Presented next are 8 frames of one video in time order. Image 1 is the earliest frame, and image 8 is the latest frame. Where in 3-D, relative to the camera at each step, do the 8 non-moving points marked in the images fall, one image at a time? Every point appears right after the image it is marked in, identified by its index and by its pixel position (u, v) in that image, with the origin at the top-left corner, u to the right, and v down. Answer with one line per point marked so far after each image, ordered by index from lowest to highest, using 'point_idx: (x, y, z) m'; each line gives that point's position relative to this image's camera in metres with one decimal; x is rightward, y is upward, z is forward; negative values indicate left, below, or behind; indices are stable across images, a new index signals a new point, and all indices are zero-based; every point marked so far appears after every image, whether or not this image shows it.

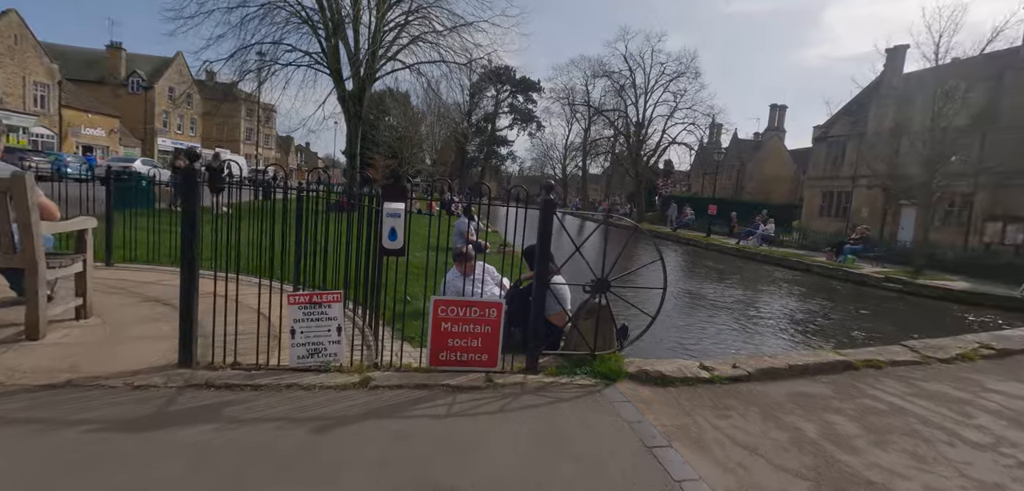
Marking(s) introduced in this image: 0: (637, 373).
0: (+0.8, -0.9, +3.4) m
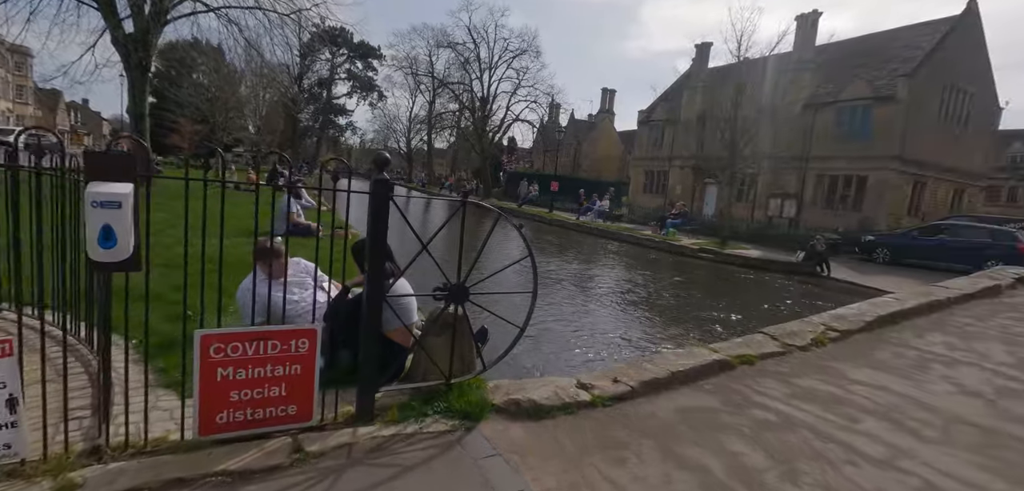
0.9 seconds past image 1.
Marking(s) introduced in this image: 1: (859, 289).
0: (0.0, -0.8, +2.6) m
1: (+10.2, -1.3, +15.1) m
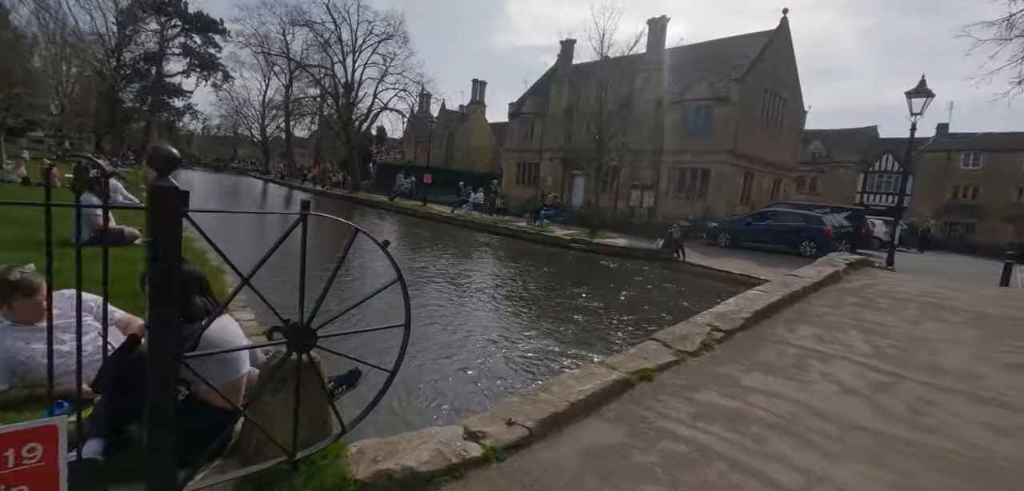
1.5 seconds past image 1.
0: (-0.5, -0.9, +2.0) m
1: (+6.4, -0.8, +16.6) m
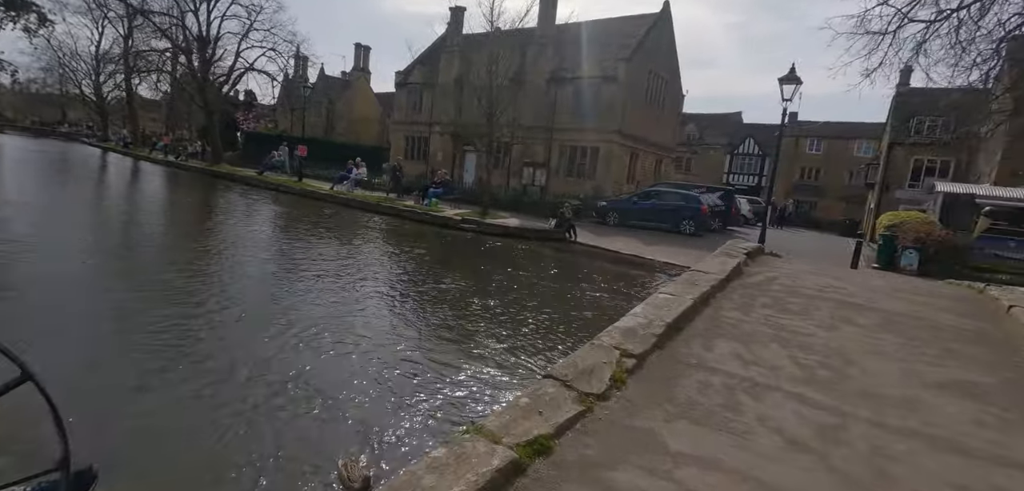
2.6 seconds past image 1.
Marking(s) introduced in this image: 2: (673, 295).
0: (-1.0, -1.1, +0.8) m
1: (+2.8, -0.2, +16.5) m
2: (+1.4, -0.4, +4.3) m
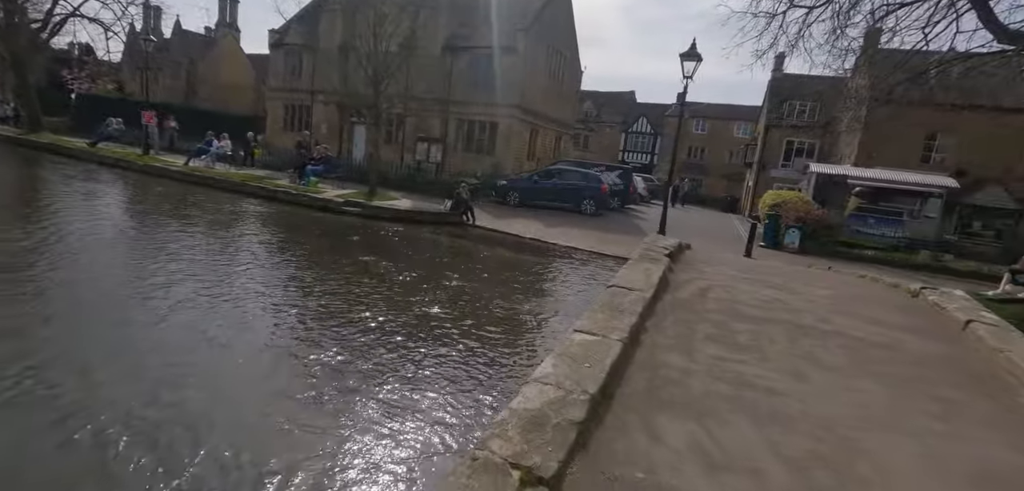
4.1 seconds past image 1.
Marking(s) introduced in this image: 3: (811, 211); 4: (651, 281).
0: (-1.1, -1.4, -0.8) m
1: (-0.4, +0.3, +15.3) m
2: (+0.5, -0.5, +3.0) m
3: (+10.3, +1.2, +17.6) m
4: (+1.1, -0.3, +4.2) m
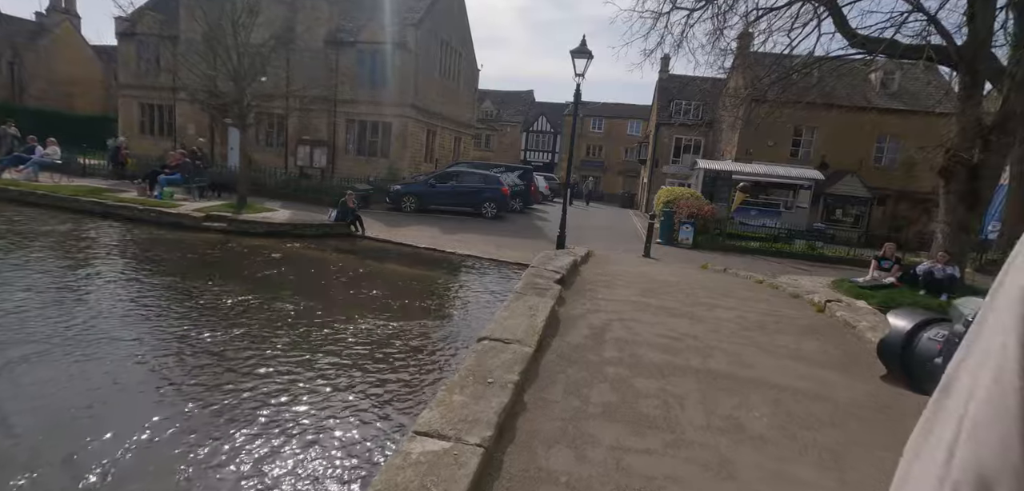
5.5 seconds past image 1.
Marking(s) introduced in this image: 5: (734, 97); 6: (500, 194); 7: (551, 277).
0: (-1.2, -1.7, -2.0) m
1: (-3.3, -0.1, +13.9) m
2: (-0.3, -0.8, +2.0) m
3: (+6.8, +1.4, +18.1) m
4: (+0.2, -0.5, +3.3) m
5: (+6.9, +4.6, +15.8) m
6: (-0.5, +2.0, +19.8) m
7: (+0.3, -0.3, +4.5) m
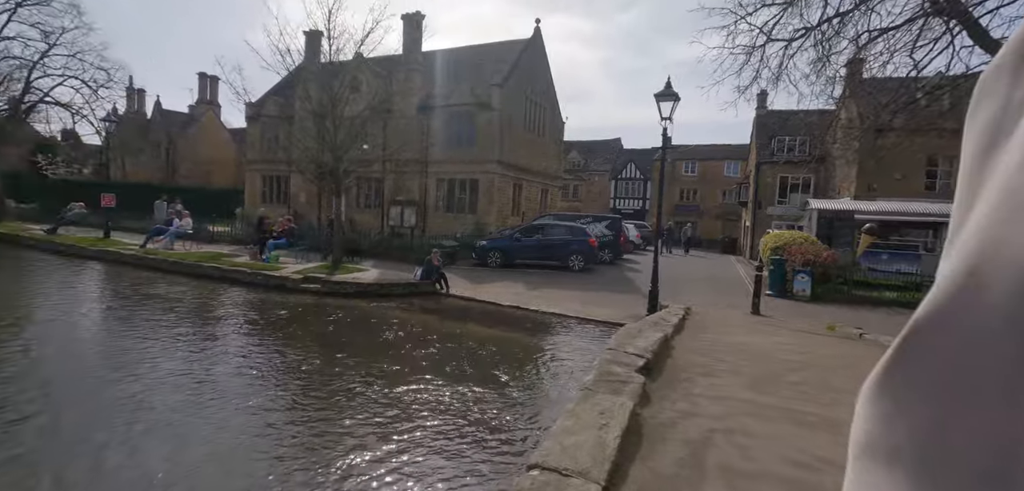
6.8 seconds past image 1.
0: (-1.8, -1.7, -2.6) m
1: (-1.0, -1.6, +13.5) m
2: (-0.2, -1.1, +1.3) m
3: (+9.6, -0.2, +16.0) m
4: (+0.5, -1.0, +2.5) m
5: (+9.3, +3.2, +14.0) m
6: (+2.8, 0.0, +18.9) m
7: (+0.9, -0.8, +3.6) m
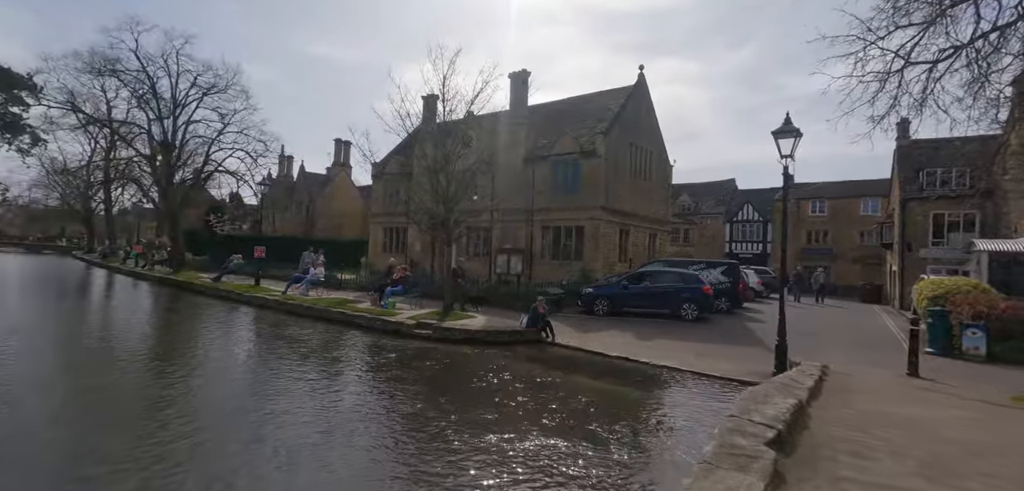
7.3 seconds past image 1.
0: (-2.3, -1.5, -2.5) m
1: (+1.7, -2.9, +13.1) m
2: (0.0, -1.2, +1.1) m
3: (+12.7, -1.5, +13.4) m
4: (+0.9, -1.2, +2.1) m
5: (+11.9, +2.1, +11.9) m
6: (+6.6, -1.7, +17.7) m
7: (+1.5, -1.1, +3.1) m
